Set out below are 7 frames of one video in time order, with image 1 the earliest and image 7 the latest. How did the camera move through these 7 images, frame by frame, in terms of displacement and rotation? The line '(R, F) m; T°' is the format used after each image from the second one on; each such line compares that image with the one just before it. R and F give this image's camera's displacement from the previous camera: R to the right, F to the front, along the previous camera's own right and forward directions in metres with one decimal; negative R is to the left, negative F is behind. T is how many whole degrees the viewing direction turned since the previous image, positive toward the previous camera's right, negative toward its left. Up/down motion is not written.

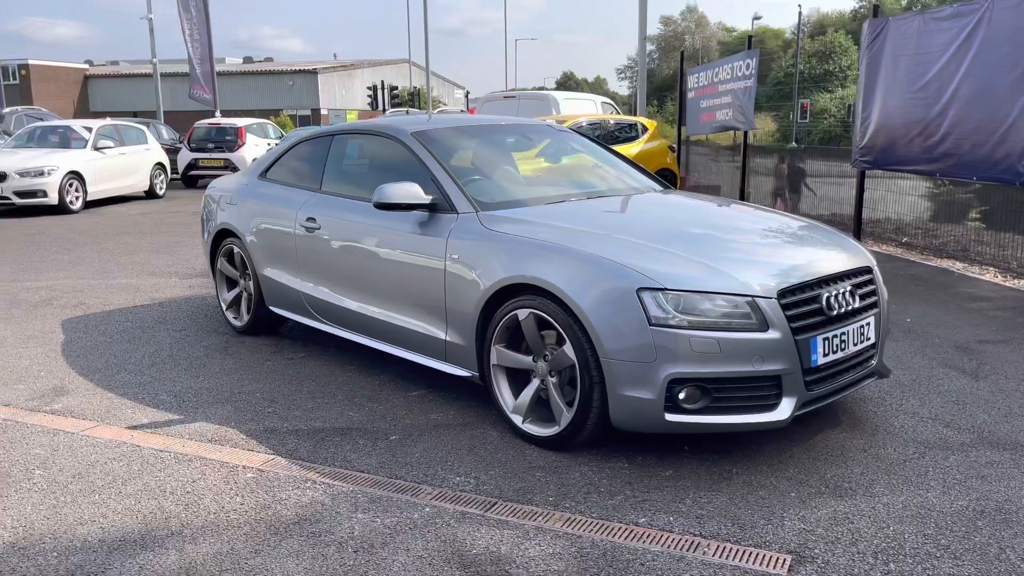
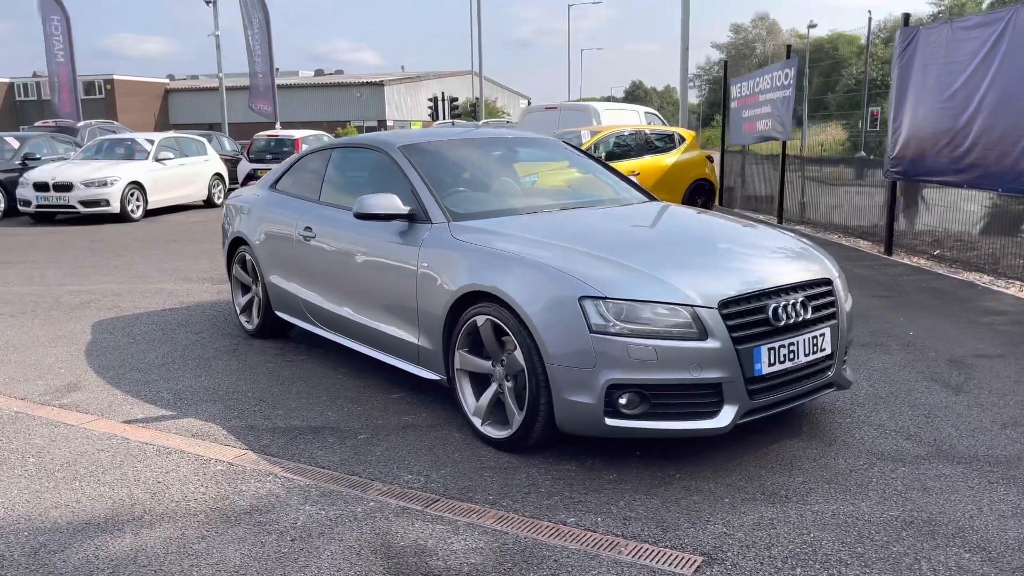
(+0.5, -0.1) m; -5°
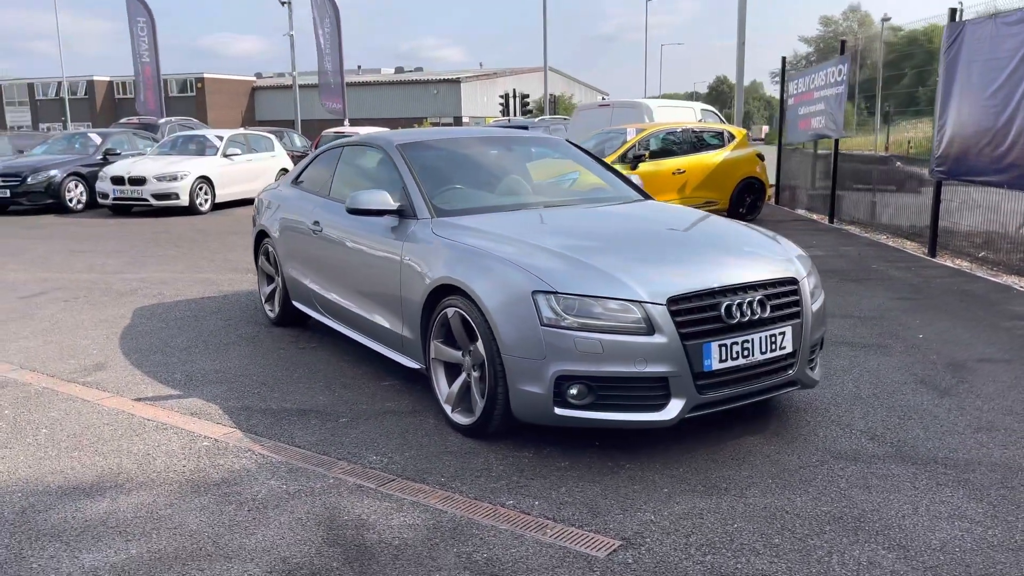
(+0.5, -0.1) m; -5°
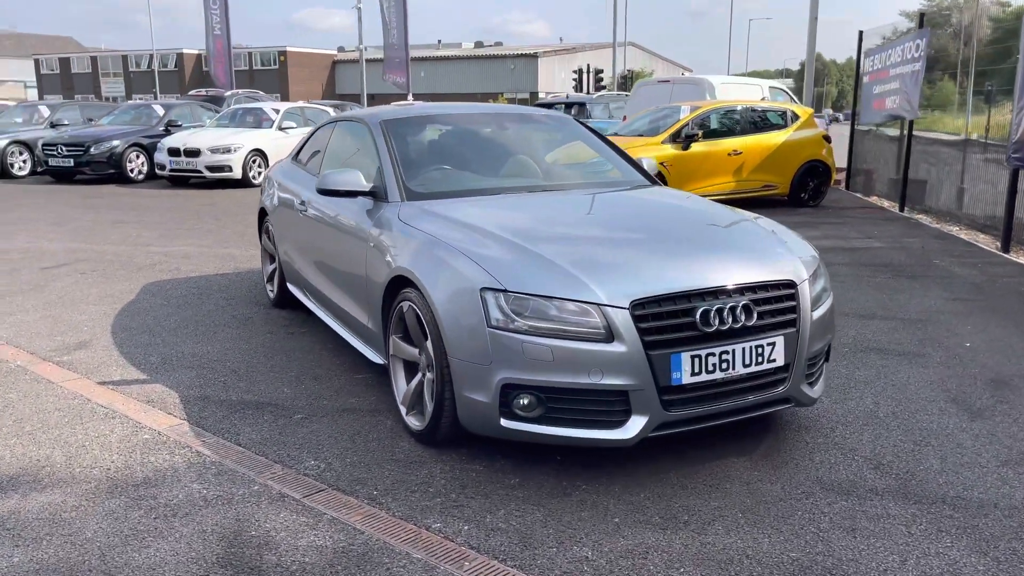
(+0.5, +0.4) m; -5°
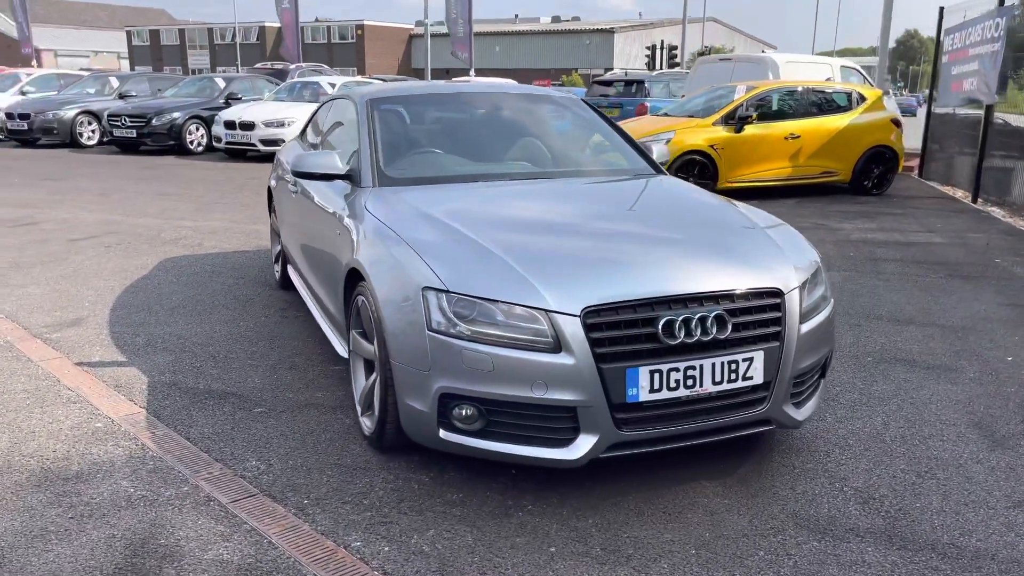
(+0.4, +0.3) m; -5°
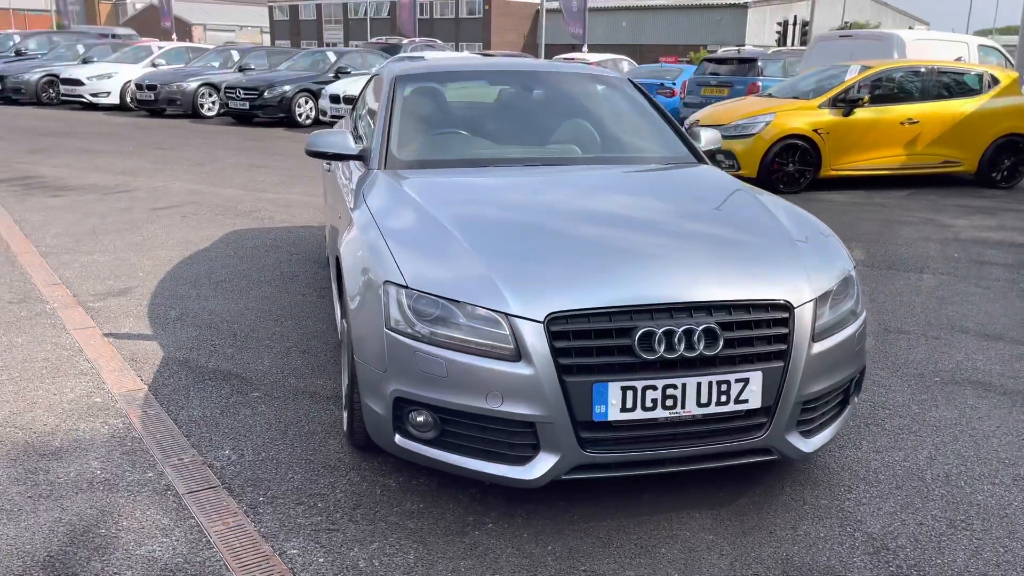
(+0.5, +0.3) m; -8°
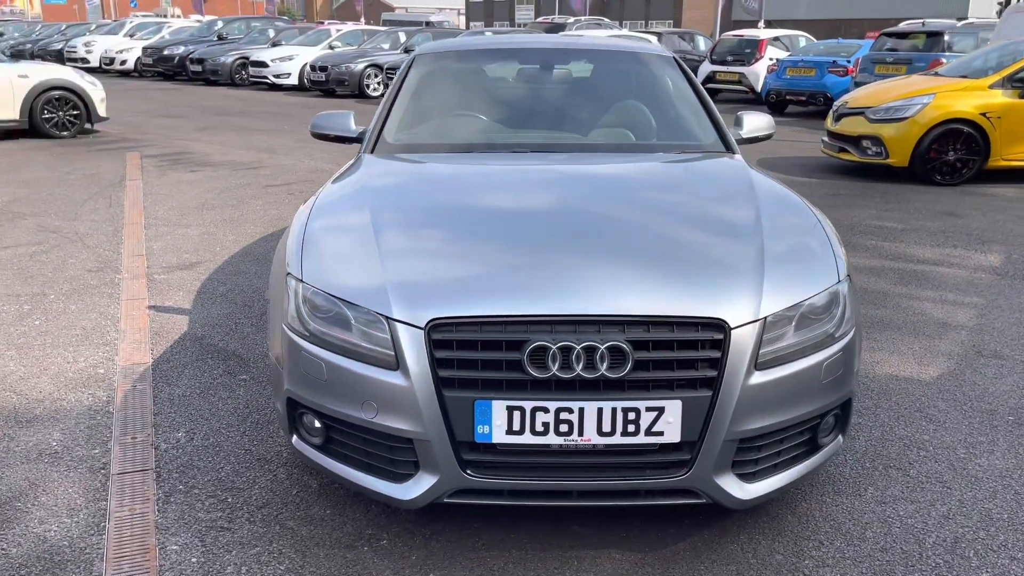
(+0.8, +0.4) m; -13°
